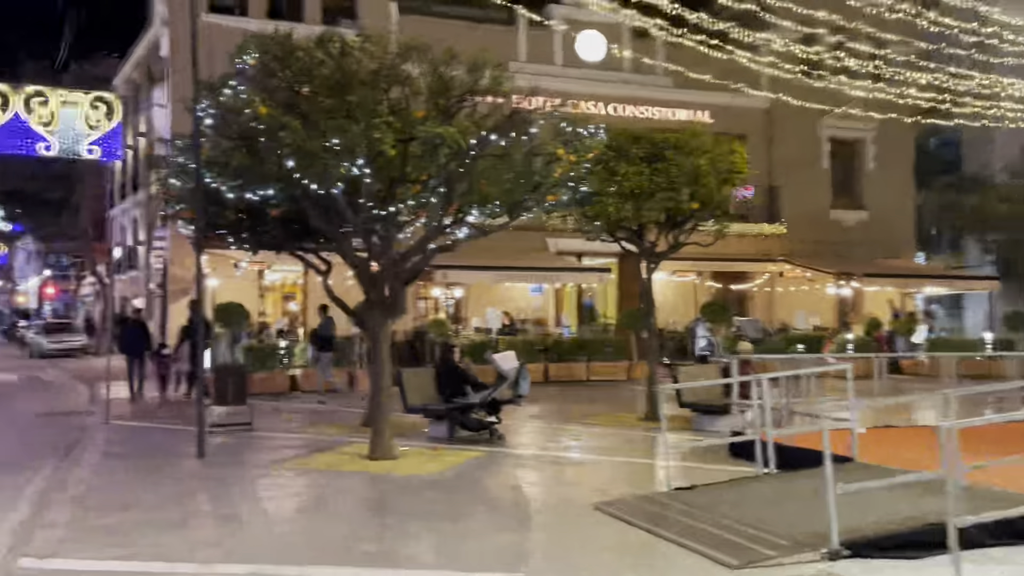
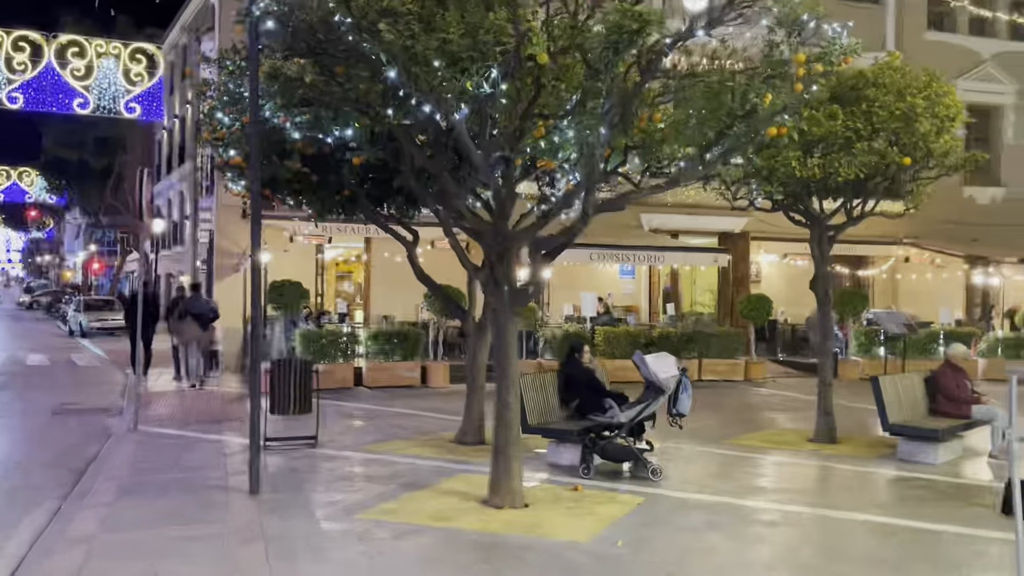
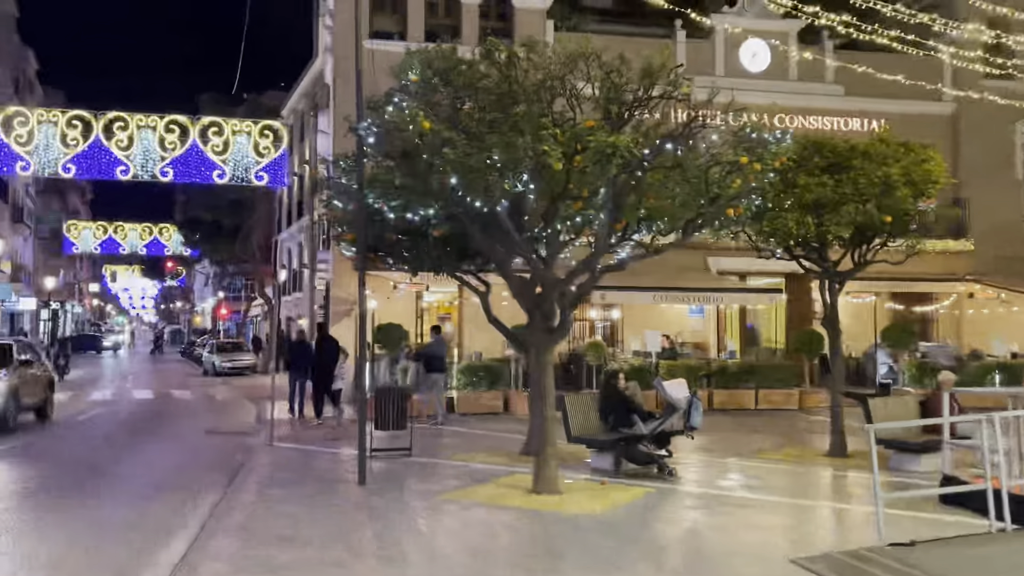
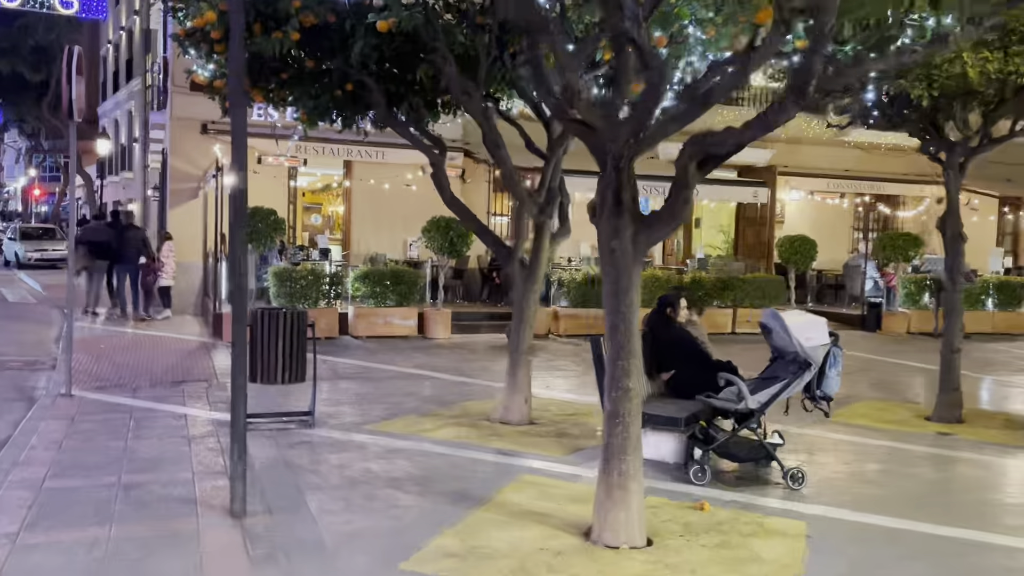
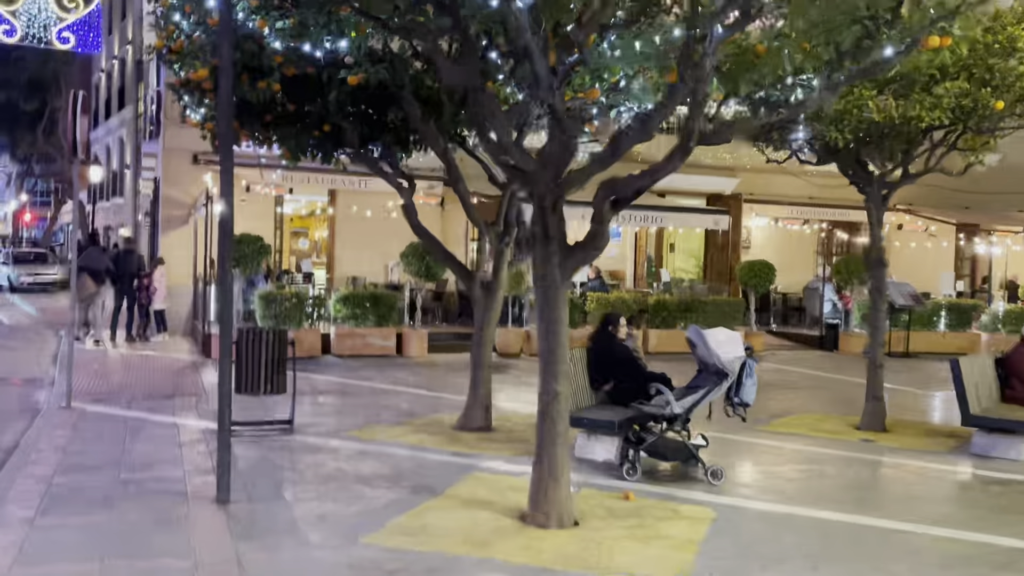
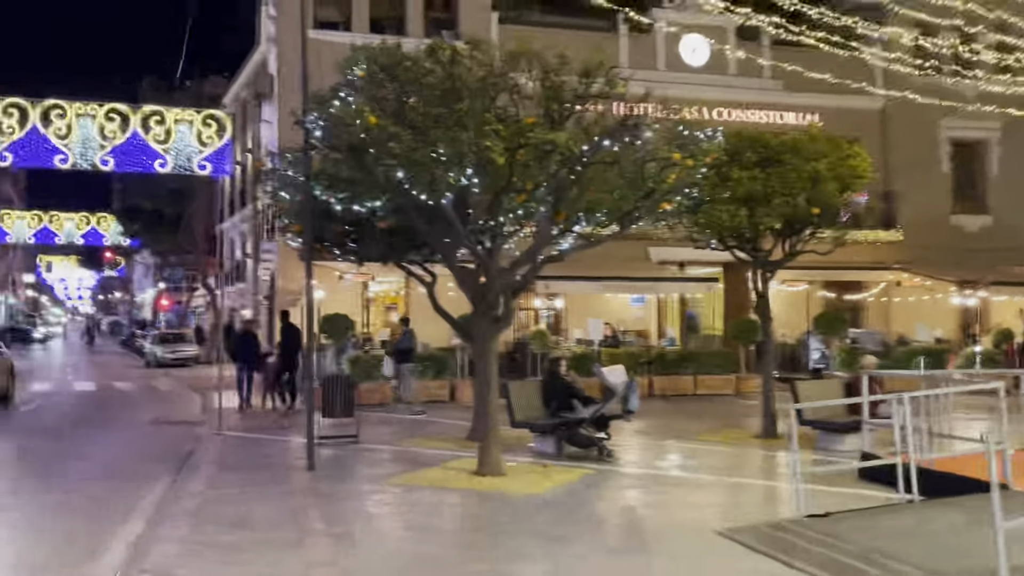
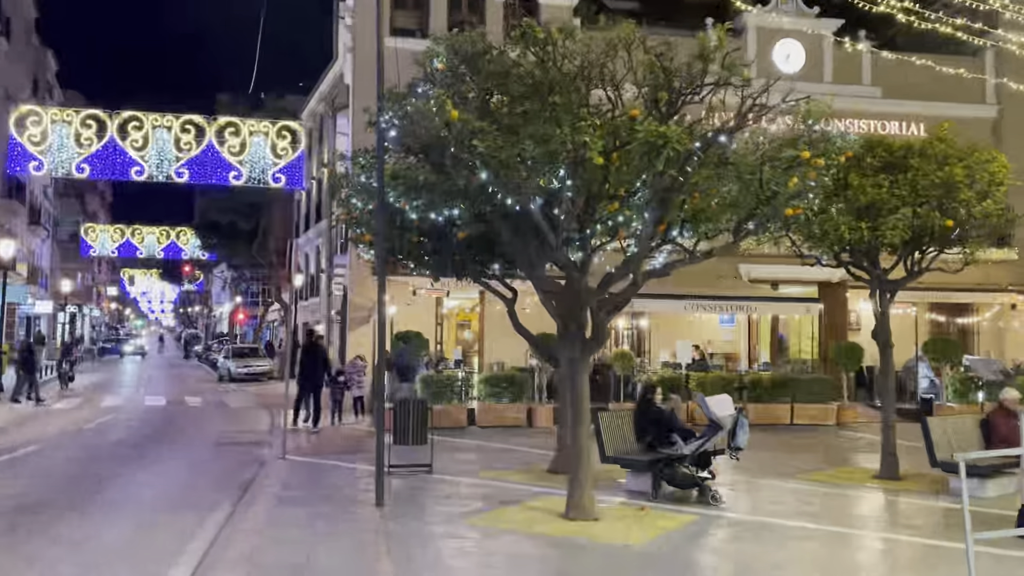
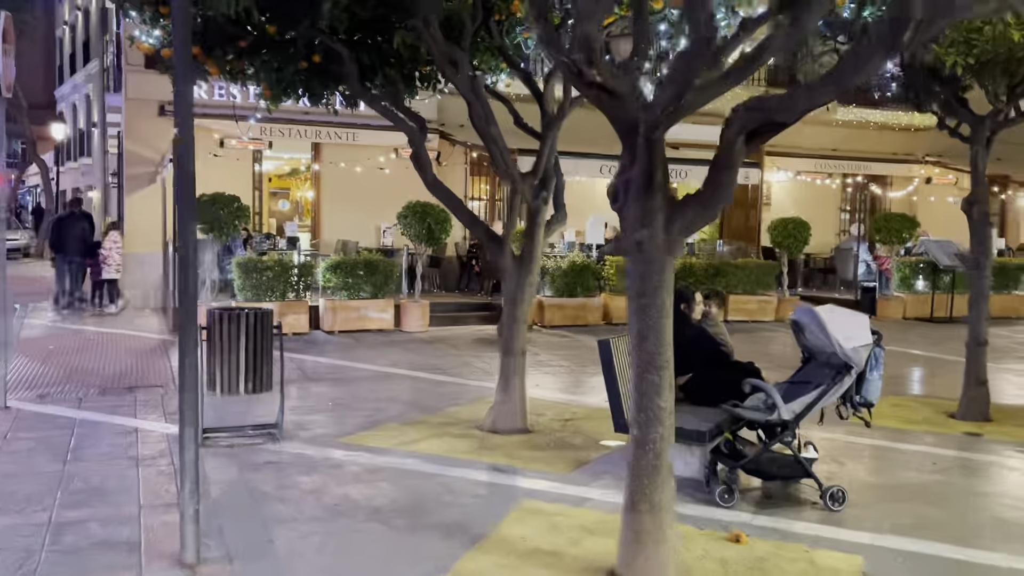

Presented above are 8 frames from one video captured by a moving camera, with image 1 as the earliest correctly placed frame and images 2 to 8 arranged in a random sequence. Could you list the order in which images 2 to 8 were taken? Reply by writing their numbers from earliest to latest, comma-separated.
6, 3, 7, 2, 5, 4, 8
